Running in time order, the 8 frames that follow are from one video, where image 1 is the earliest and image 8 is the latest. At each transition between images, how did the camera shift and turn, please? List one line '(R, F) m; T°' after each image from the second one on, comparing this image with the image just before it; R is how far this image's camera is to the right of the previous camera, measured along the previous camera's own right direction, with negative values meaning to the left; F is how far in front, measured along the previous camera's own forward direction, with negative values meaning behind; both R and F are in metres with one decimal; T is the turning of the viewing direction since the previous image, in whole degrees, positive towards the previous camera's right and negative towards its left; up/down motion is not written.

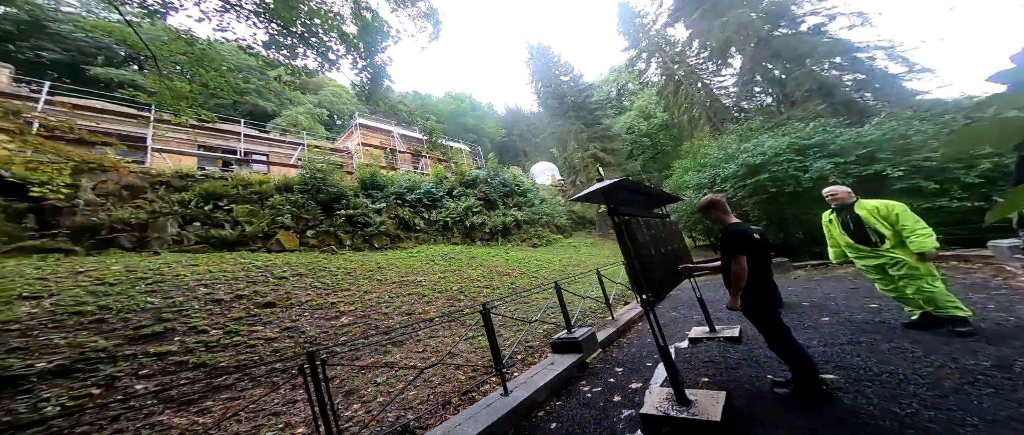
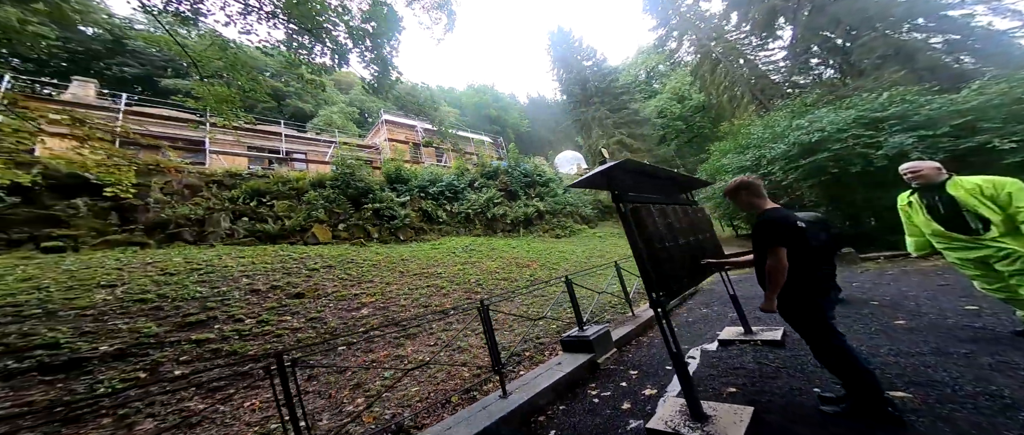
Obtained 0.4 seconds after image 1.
(+0.3, +0.4) m; -5°
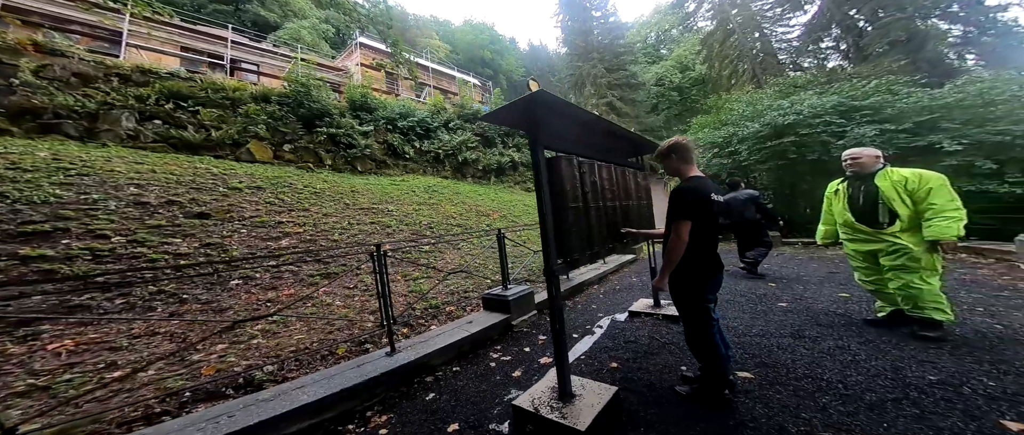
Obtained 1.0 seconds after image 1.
(+0.8, +0.3) m; +3°
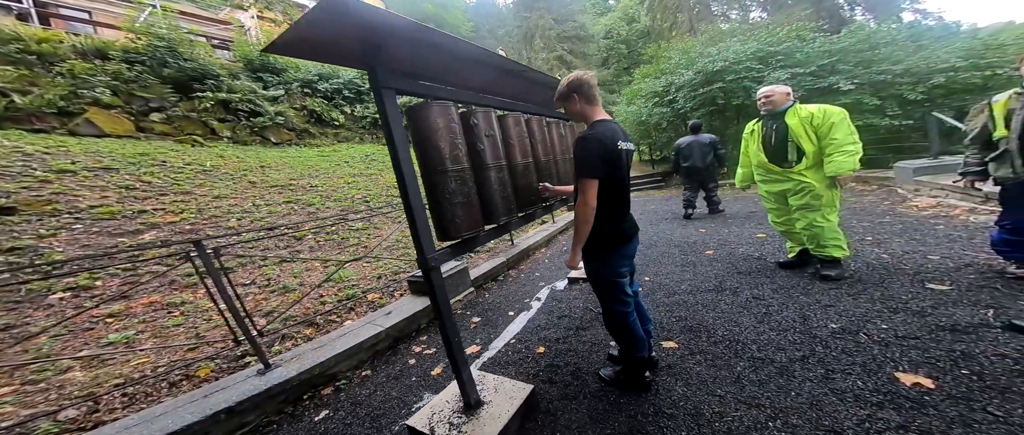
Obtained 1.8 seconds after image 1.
(+0.5, +0.5) m; +7°
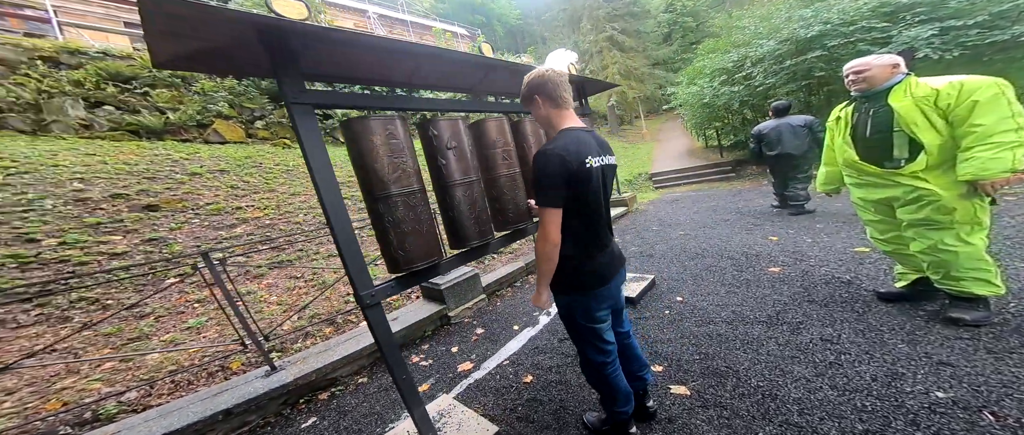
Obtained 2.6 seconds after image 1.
(+0.5, +0.2) m; -11°
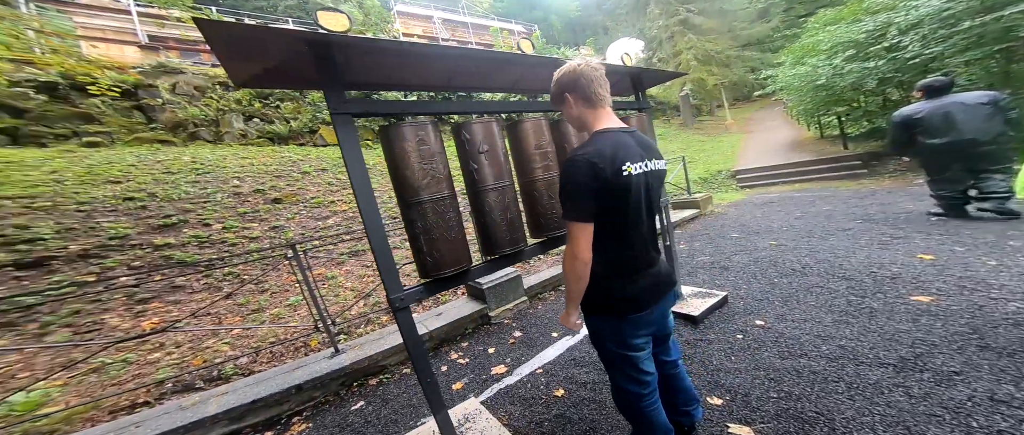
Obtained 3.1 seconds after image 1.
(+0.1, +0.1) m; -12°
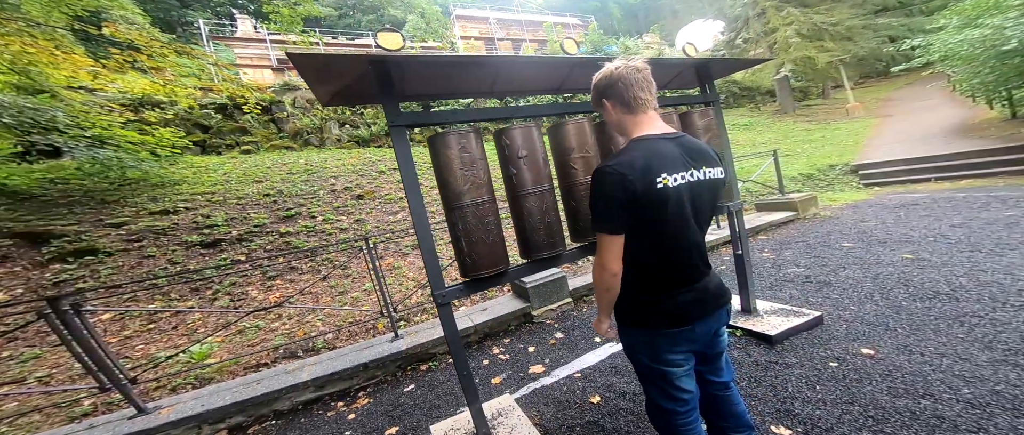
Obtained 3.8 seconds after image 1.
(+0.1, 0.0) m; -12°
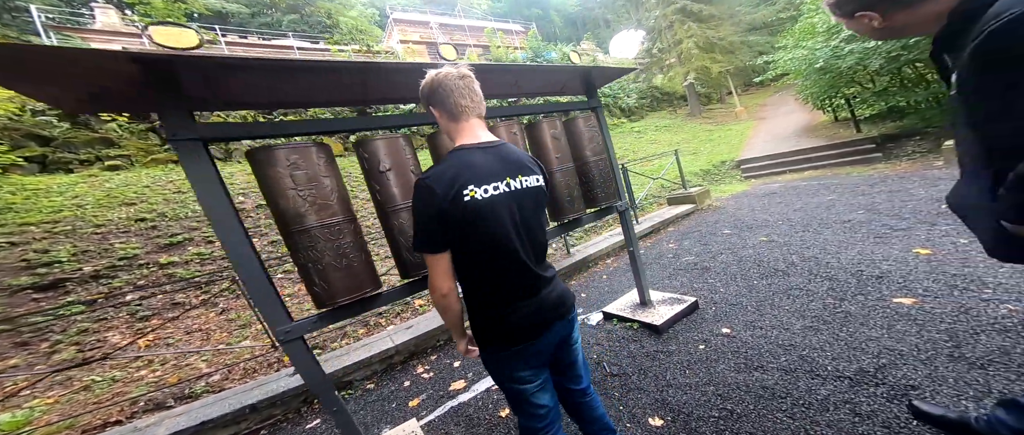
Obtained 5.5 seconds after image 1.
(+0.3, 0.0) m; +9°
